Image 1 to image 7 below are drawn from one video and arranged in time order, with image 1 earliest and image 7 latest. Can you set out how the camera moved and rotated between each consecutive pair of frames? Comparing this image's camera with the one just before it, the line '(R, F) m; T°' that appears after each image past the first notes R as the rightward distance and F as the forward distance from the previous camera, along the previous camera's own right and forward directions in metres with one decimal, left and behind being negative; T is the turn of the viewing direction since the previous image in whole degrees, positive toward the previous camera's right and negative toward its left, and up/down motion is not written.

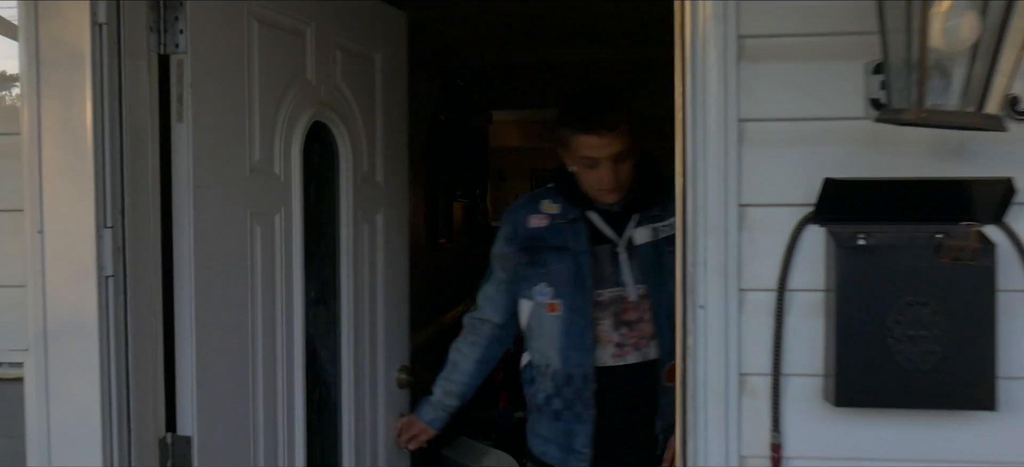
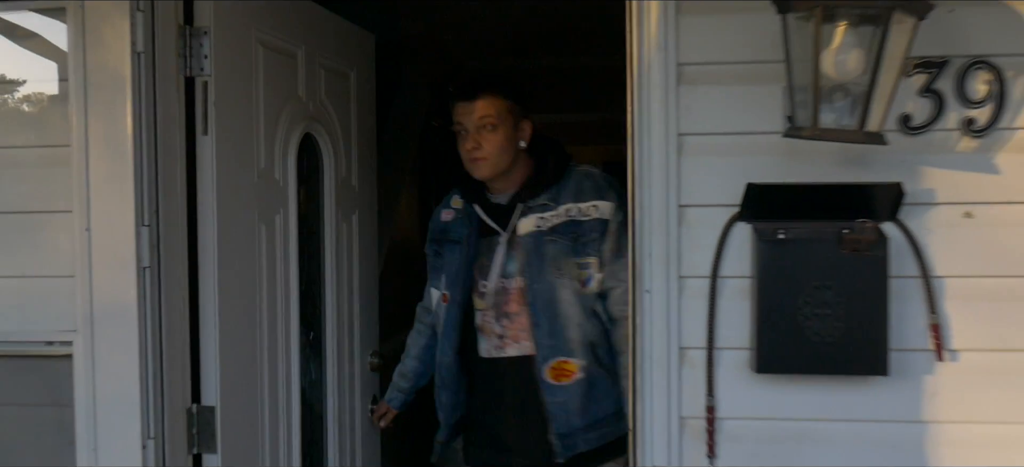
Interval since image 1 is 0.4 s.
(0.0, -0.2) m; 0°
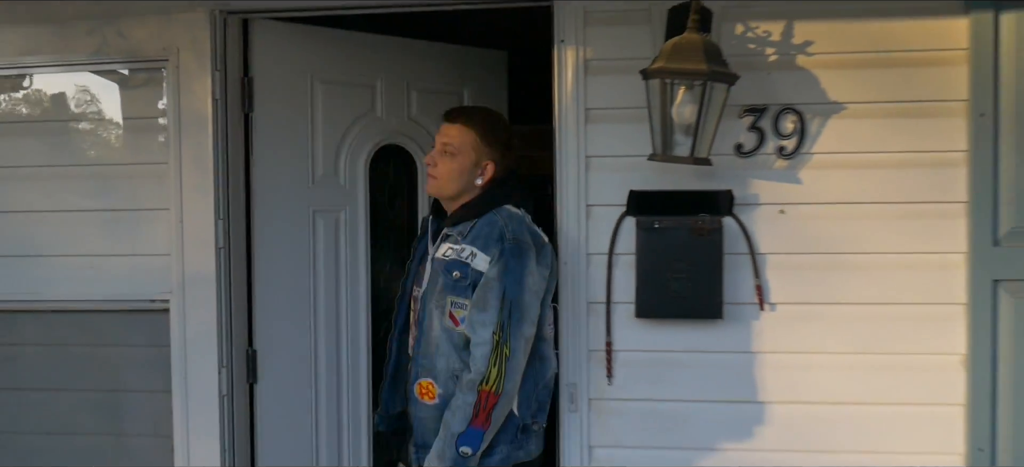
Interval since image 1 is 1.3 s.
(+0.1, -0.6) m; 0°
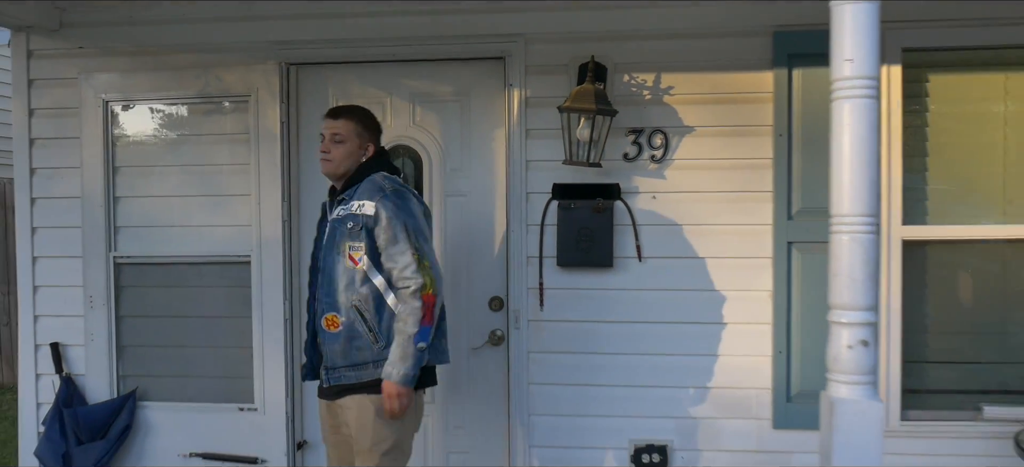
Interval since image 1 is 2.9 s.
(+0.1, -1.0) m; -1°
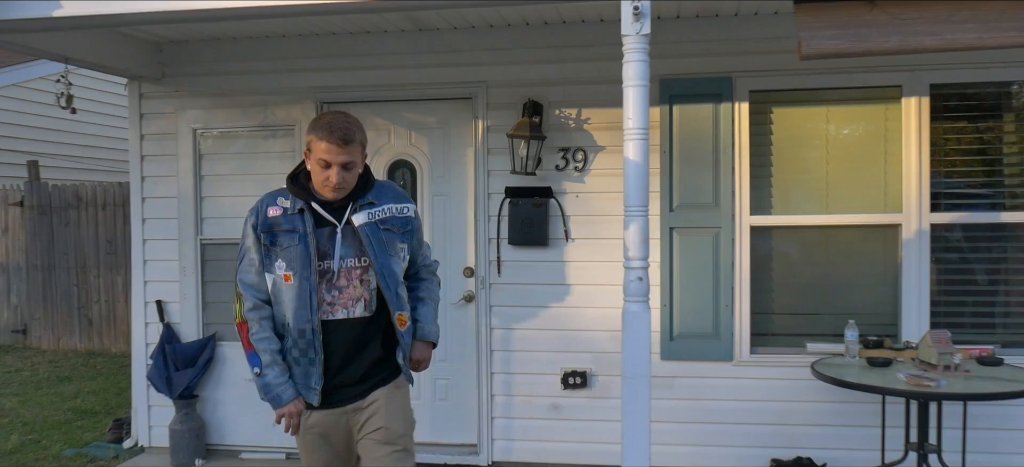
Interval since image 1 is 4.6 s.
(+0.3, -1.2) m; -3°
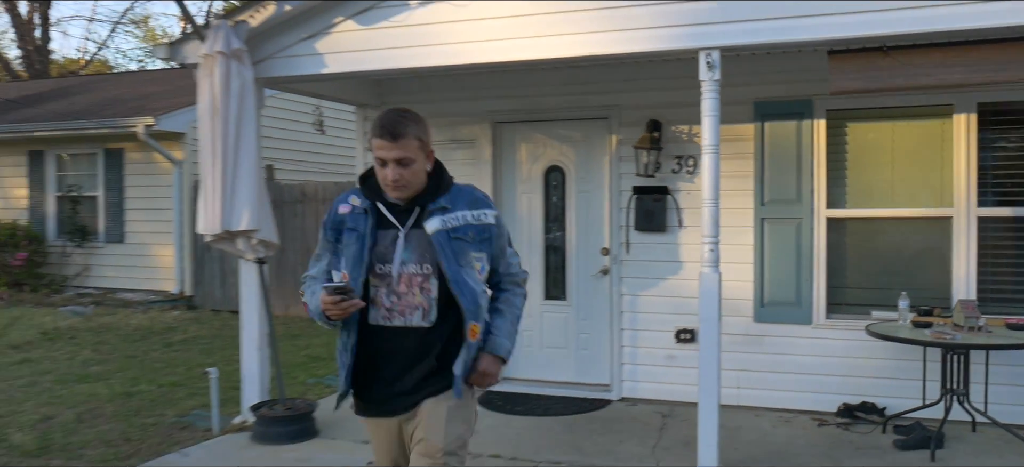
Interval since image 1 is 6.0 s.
(+0.3, -1.3) m; -11°
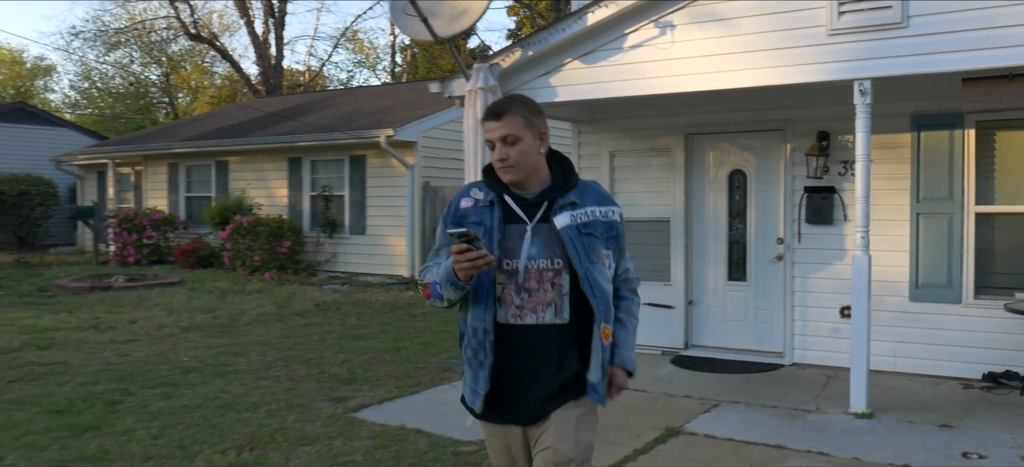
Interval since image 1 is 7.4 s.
(0.0, -1.3) m; -12°
